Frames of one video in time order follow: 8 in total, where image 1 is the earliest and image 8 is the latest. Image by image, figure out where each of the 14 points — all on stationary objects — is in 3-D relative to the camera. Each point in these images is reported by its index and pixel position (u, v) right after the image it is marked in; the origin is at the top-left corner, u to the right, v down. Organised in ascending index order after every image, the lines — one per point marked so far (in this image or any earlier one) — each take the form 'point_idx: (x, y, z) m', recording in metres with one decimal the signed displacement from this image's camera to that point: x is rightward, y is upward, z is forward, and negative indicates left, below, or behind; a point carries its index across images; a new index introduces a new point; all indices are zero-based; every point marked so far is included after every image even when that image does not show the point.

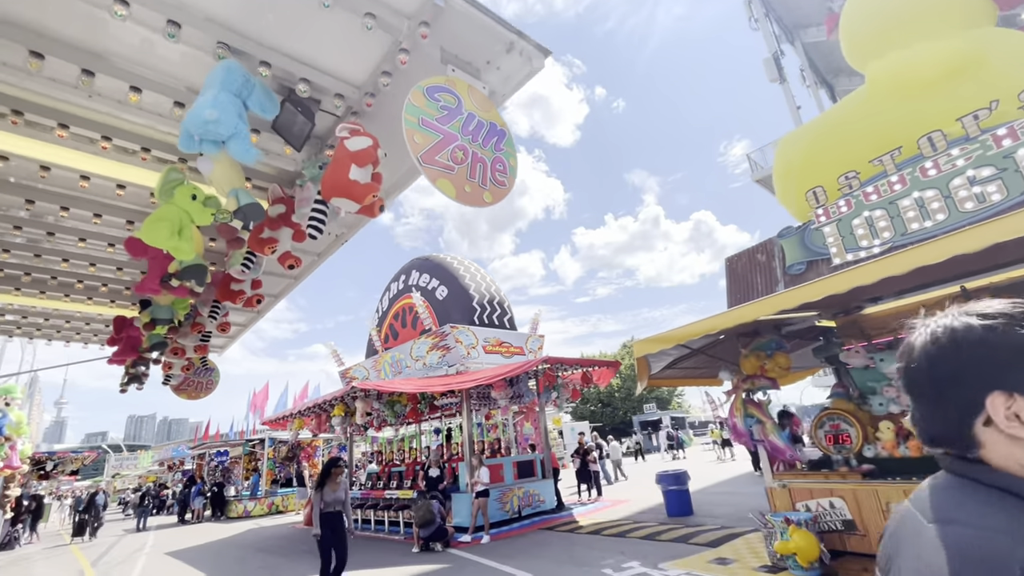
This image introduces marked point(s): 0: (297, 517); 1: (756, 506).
0: (-8.3, -8.8, +18.5) m
1: (+5.3, -4.7, +10.4) m
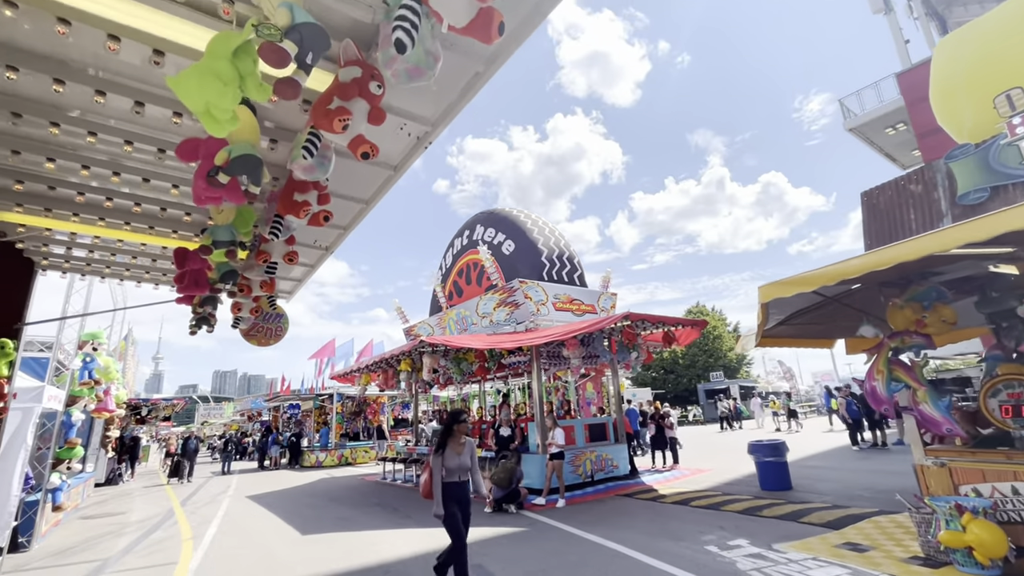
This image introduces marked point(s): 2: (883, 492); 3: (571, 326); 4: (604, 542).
0: (-5.8, -7.1, +19.0) m
1: (+6.8, -3.7, +9.1) m
2: (+6.5, -3.6, +8.4) m
3: (+1.4, -0.9, +11.0) m
4: (+1.2, -3.4, +6.5) m
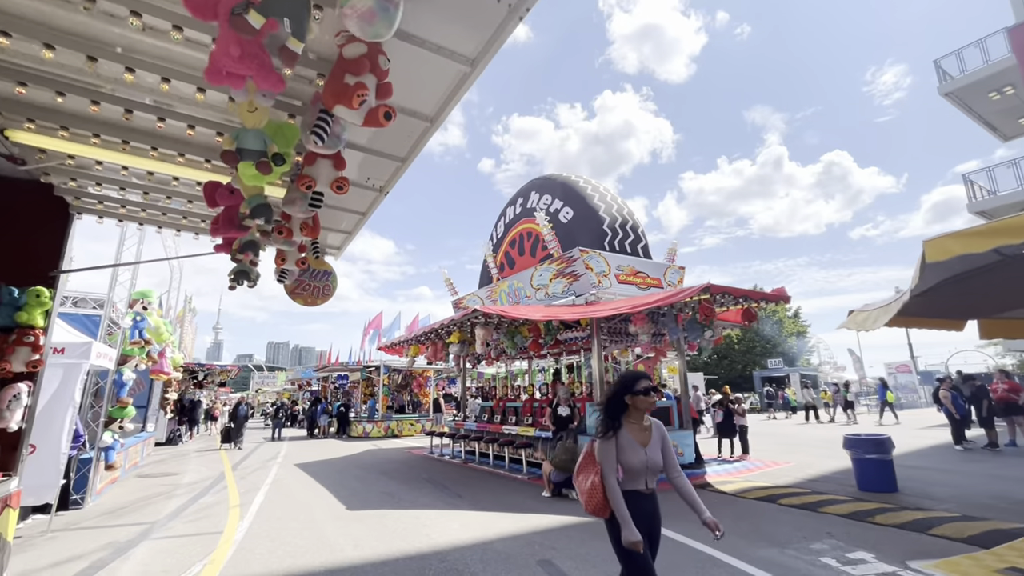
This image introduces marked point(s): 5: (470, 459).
0: (-3.9, -6.0, +18.8) m
1: (+7.8, -3.3, +7.8) m
2: (+7.4, -3.2, +7.0) m
3: (+2.6, -0.2, +10.0) m
4: (+2.1, -3.0, +5.6) m
5: (-1.2, -4.8, +13.7) m
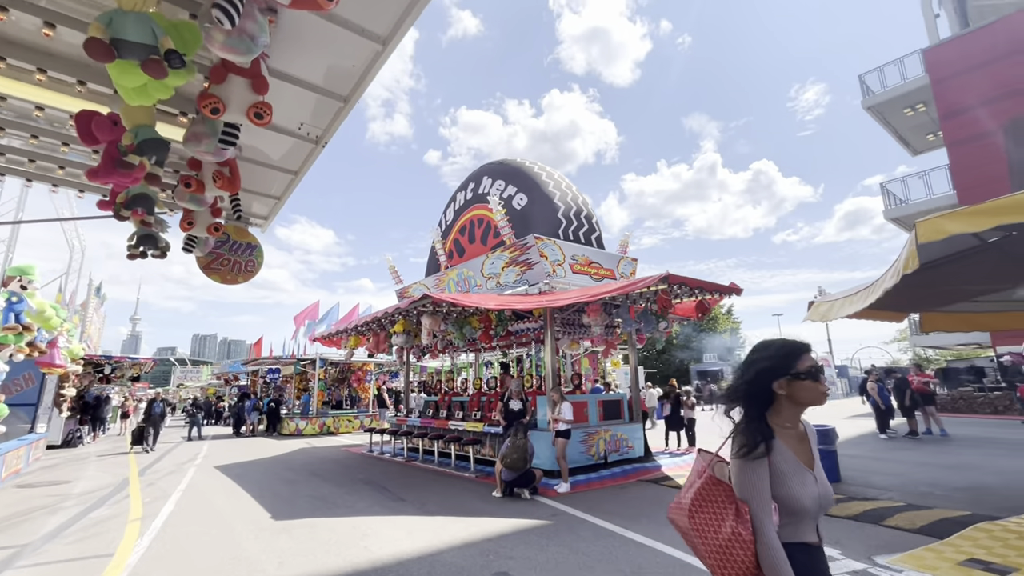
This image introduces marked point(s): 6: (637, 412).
0: (-6.0, -5.6, +17.7) m
1: (+7.0, -3.2, +8.1) m
2: (+6.7, -3.1, +7.3) m
3: (+1.7, 0.0, +9.7) m
4: (+1.5, -2.8, +5.3) m
5: (-2.6, -4.5, +12.9) m
6: (+3.0, -3.0, +11.5) m
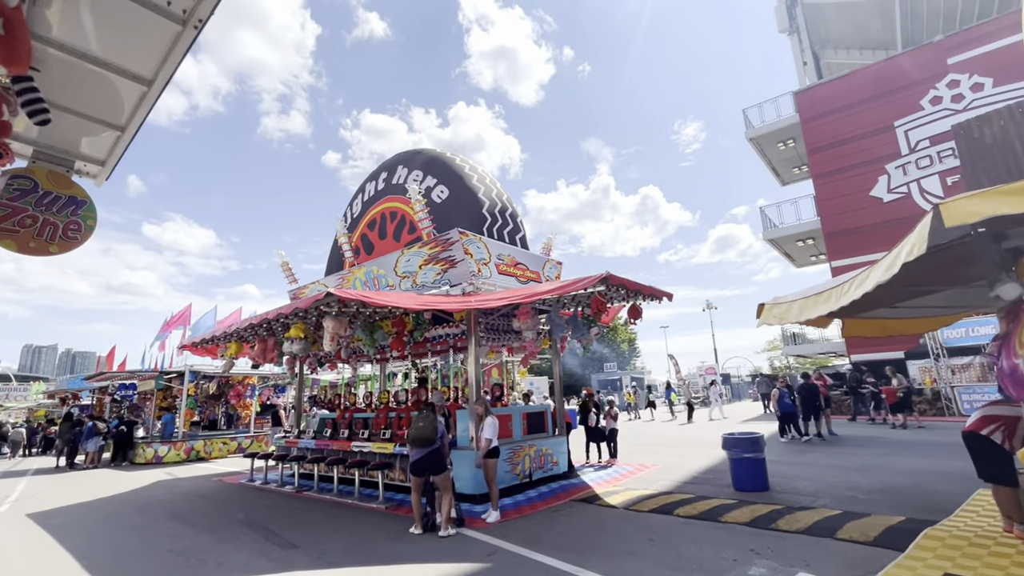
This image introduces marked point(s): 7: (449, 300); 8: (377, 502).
0: (-8.9, -5.6, +15.0) m
1: (+5.7, -3.3, +8.2) m
2: (+5.6, -3.2, +7.4) m
3: (+0.3, 0.0, +8.8) m
4: (+1.0, -2.7, +4.4) m
5: (-4.7, -4.5, +11.0) m
6: (+1.1, -3.0, +10.8) m
7: (-1.1, -0.2, +8.6) m
8: (-2.5, -3.9, +8.8) m
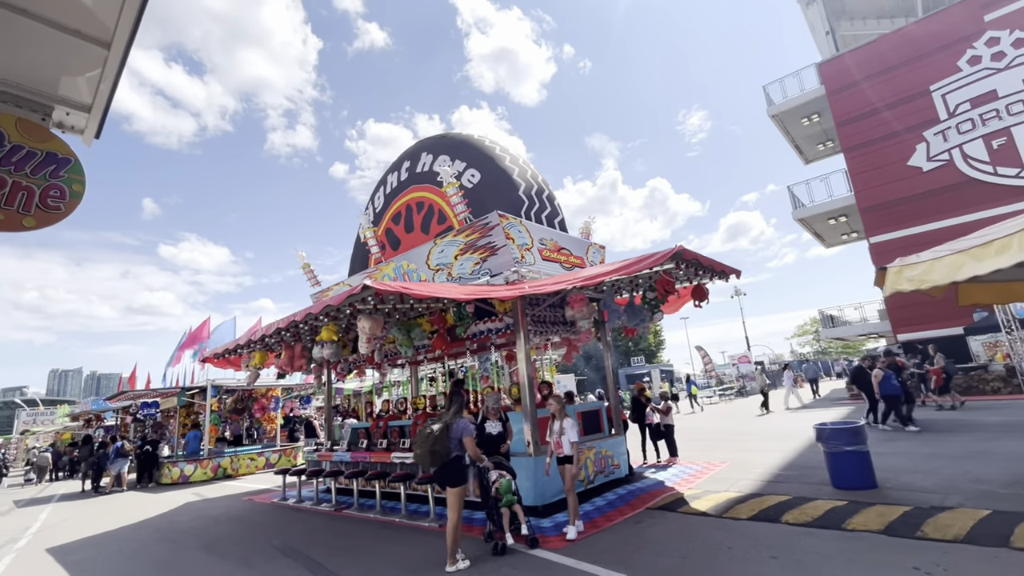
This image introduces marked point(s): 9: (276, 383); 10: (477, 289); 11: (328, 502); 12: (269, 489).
0: (-7.6, -5.8, +14.2) m
1: (+6.7, -2.7, +7.1) m
2: (+6.6, -2.6, +6.3) m
3: (+1.1, +0.2, +7.8) m
4: (+1.8, -2.4, +3.4) m
5: (-3.6, -4.5, +10.1) m
6: (+2.2, -2.7, +9.8) m
7: (-0.3, 0.0, +7.7) m
8: (-1.4, -3.8, +7.8) m
9: (-9.7, -3.9, +19.9) m
10: (-0.6, 0.0, +7.8) m
11: (-3.9, -4.6, +10.2) m
12: (-6.5, -5.3, +12.8) m
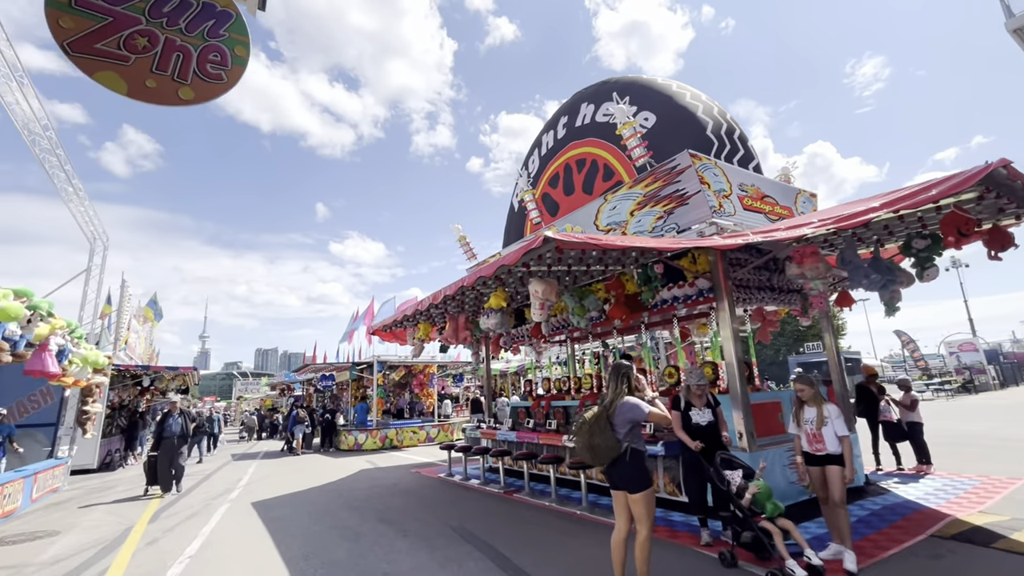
0: (-2.8, -5.1, +14.6) m
1: (+9.0, -2.0, +3.8) m
2: (+8.6, -1.9, +3.1) m
3: (+3.7, +0.9, +5.9) m
4: (+3.3, -1.9, +1.6) m
5: (-0.1, -3.9, +9.5) m
6: (+5.3, -2.0, +7.6) m
7: (+2.3, +0.6, +6.2) m
8: (+1.4, -3.2, +6.7) m
9: (-3.4, -3.1, +20.5) m
10: (+2.1, +0.6, +6.4) m
11: (-0.4, -3.9, +9.7) m
12: (-2.1, -4.7, +12.9) m
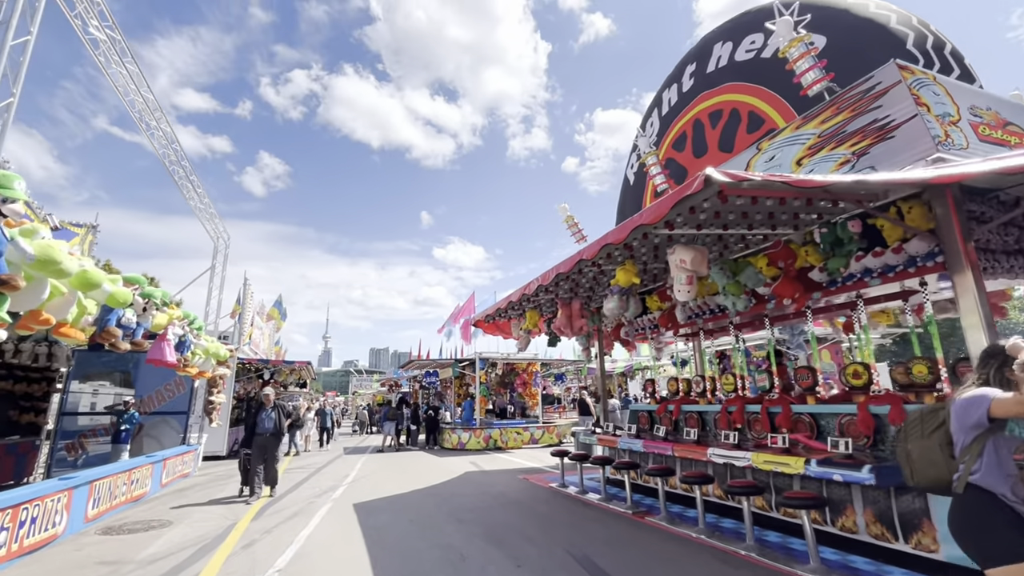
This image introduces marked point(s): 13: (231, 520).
0: (+0.4, -4.9, +13.5) m
1: (+9.7, -1.5, +0.6) m
2: (+9.2, -1.4, 0.0) m
3: (+4.9, +1.2, +3.8) m
4: (+3.7, -1.5, -0.5) m
5: (+2.0, -3.5, +8.0) m
6: (+6.9, -1.6, +5.1) m
7: (+3.6, +1.0, +4.3) m
8: (+2.9, -2.8, +5.0) m
9: (+1.0, -2.8, +19.5) m
10: (+3.4, +1.0, +4.5) m
11: (+1.8, -3.6, +8.2) m
12: (+0.7, -4.4, +11.7) m
13: (-4.2, -3.4, +7.1) m
